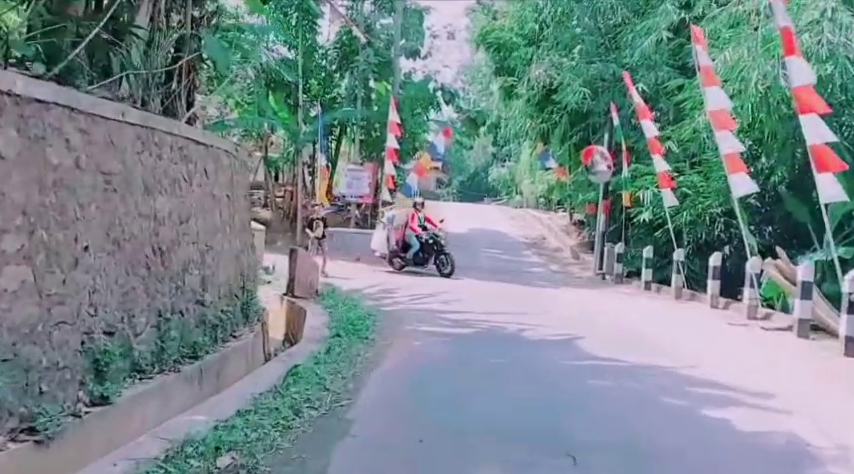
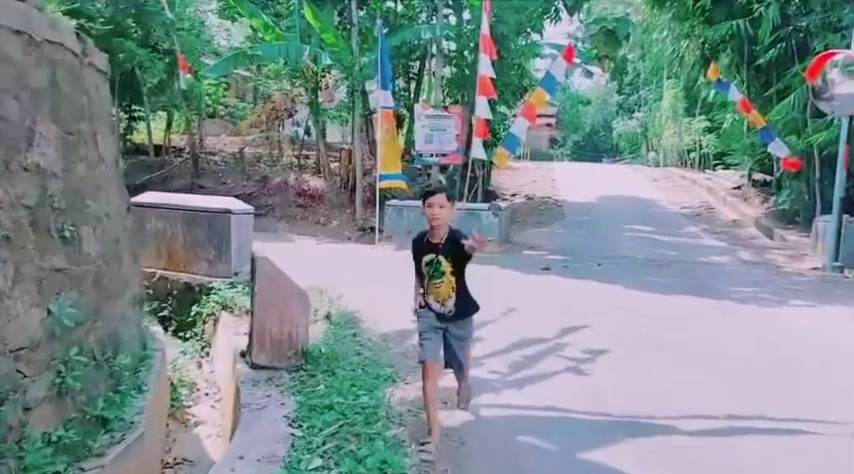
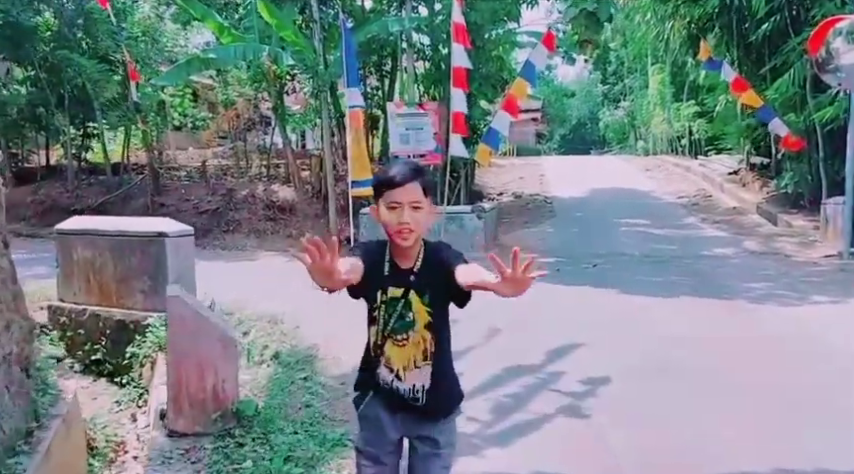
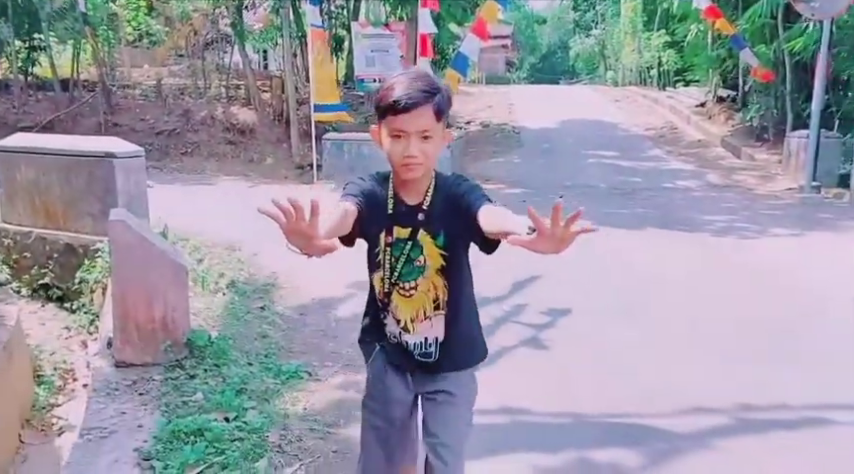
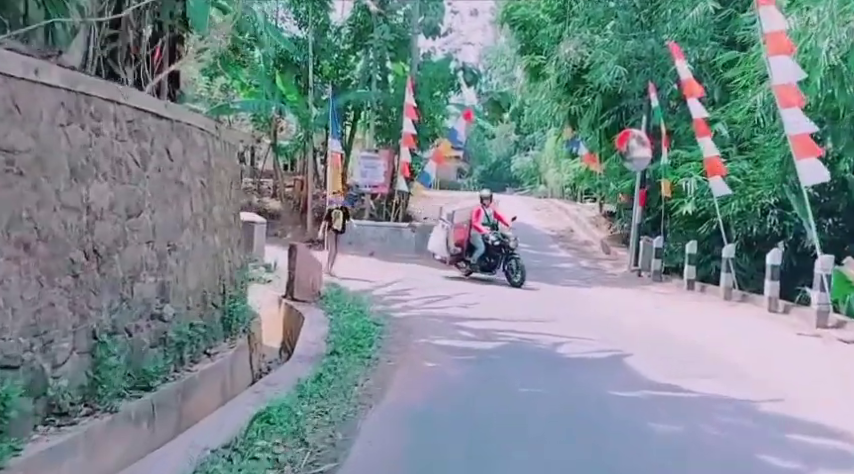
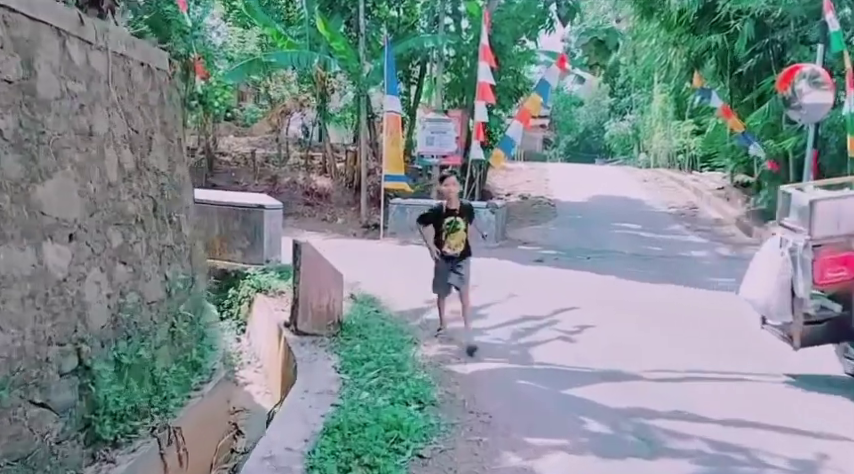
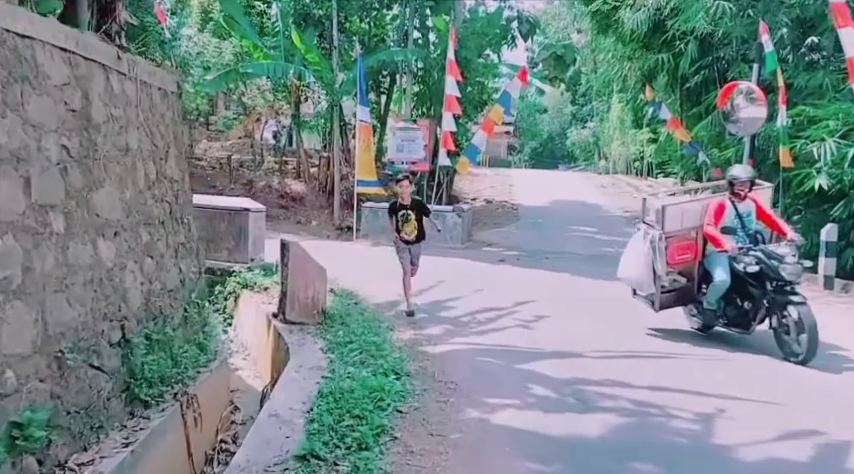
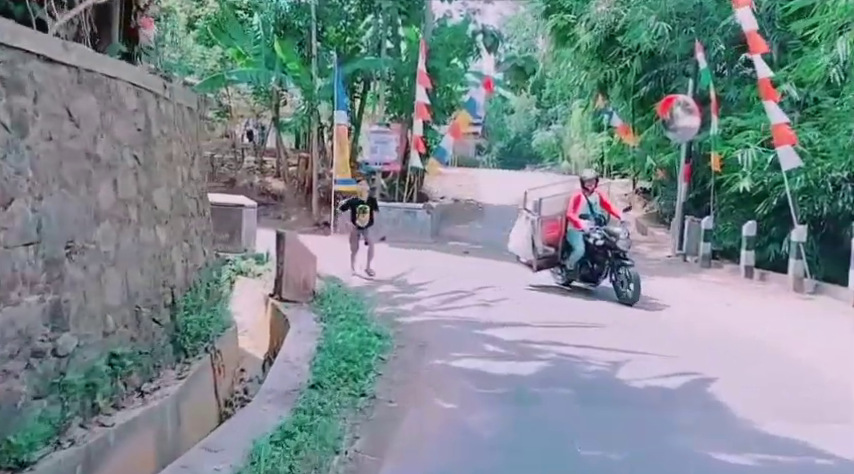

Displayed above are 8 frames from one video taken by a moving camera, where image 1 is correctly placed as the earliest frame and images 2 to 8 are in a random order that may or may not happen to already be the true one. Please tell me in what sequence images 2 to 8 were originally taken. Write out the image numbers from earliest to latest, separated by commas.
5, 8, 7, 6, 2, 3, 4
